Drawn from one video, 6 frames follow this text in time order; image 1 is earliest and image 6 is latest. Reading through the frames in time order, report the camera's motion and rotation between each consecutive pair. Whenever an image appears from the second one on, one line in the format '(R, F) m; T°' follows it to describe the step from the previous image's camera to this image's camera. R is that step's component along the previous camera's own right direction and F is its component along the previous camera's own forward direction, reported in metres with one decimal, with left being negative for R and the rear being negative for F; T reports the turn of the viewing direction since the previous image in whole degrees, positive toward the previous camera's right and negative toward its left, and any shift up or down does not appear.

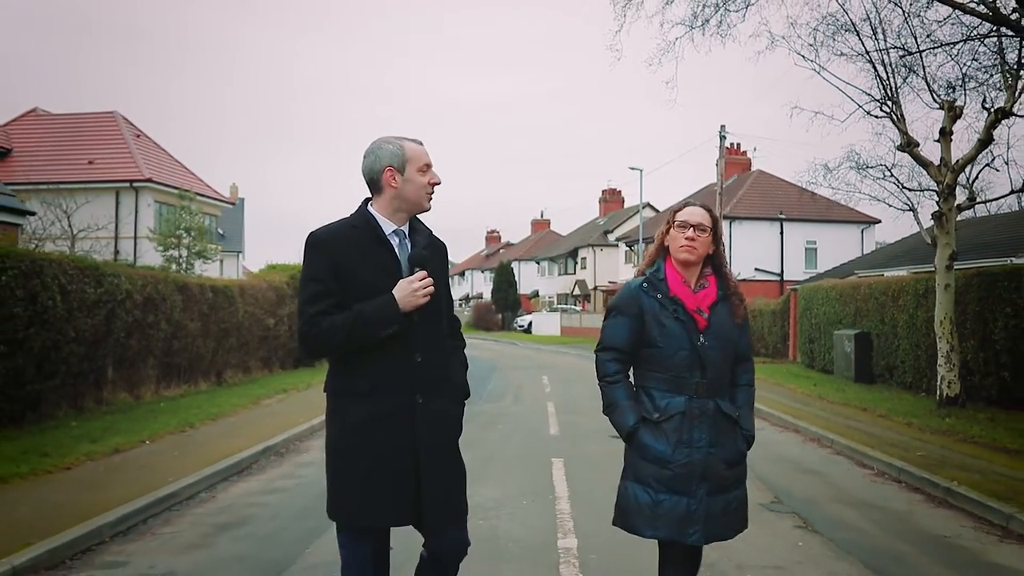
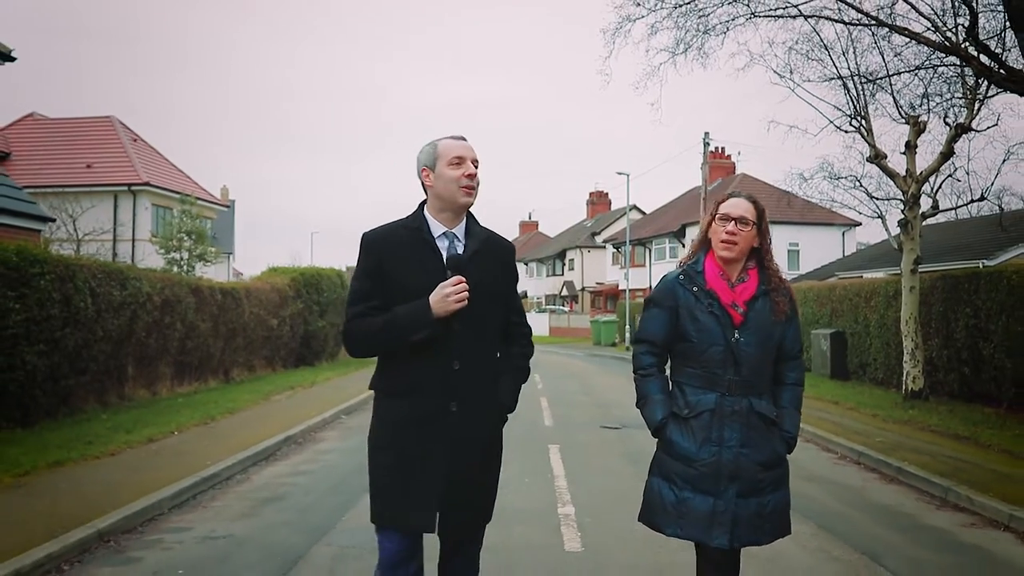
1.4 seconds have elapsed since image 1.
(-0.1, -0.8) m; +1°
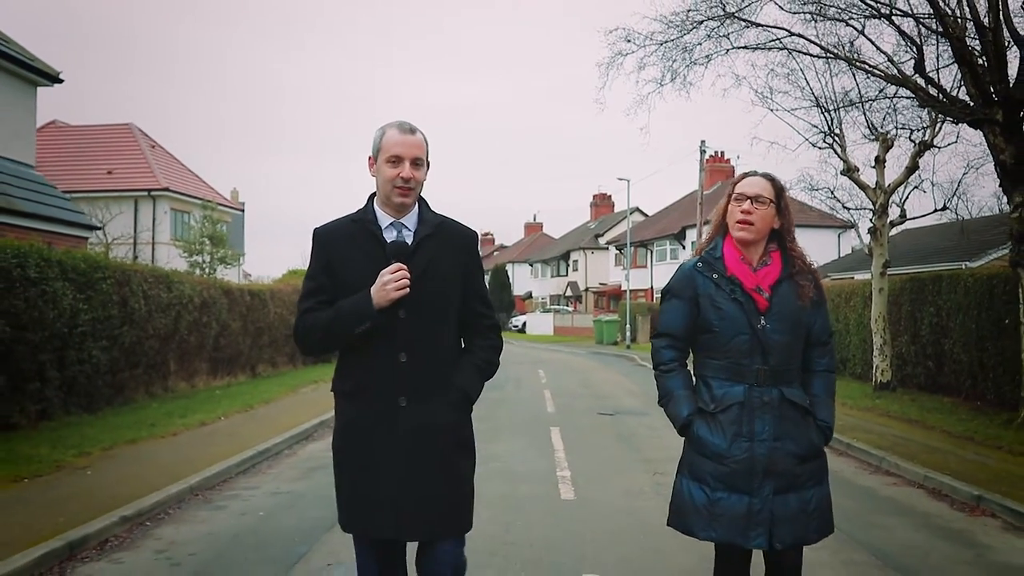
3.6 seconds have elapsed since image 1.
(0.0, -0.3) m; 0°
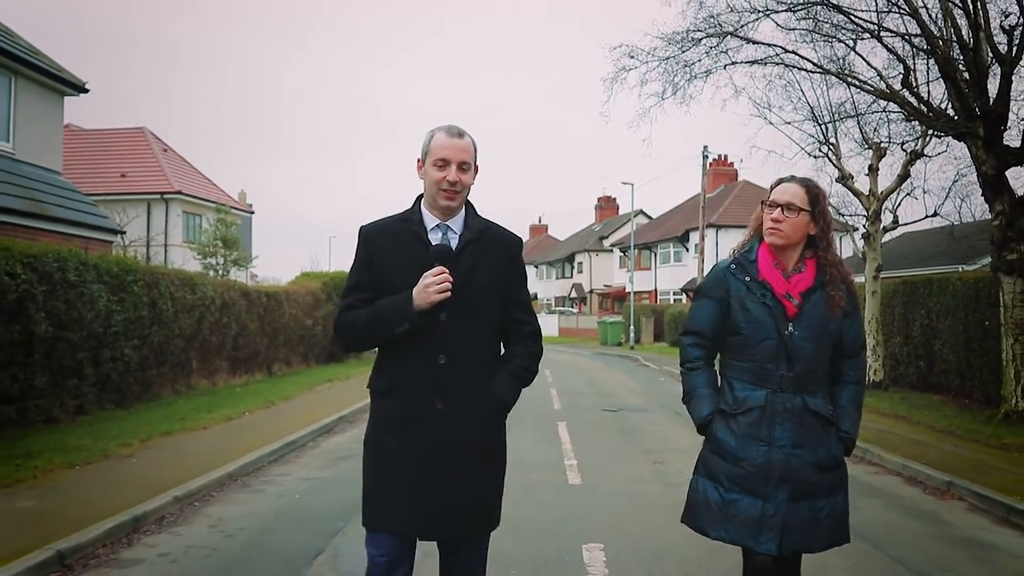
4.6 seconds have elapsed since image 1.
(-0.2, -0.5) m; 0°
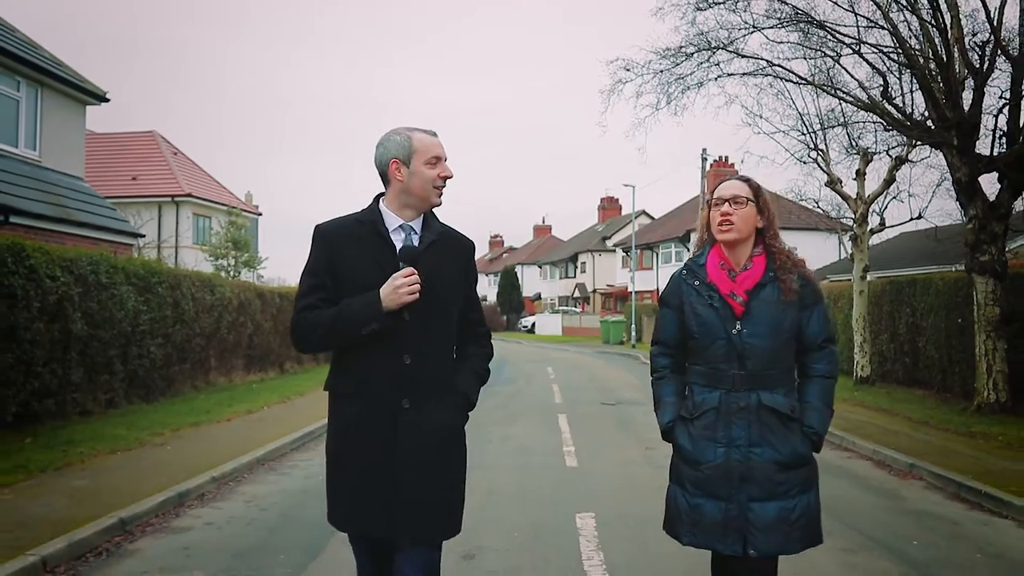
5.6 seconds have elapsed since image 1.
(+0.3, 0.0) m; -1°
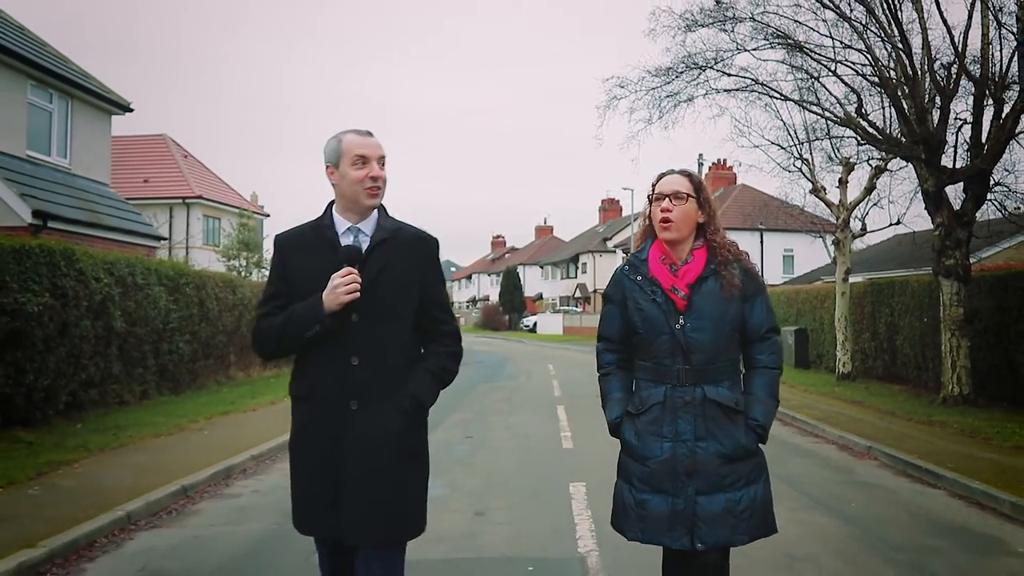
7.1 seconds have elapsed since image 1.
(+0.3, -0.9) m; 0°
